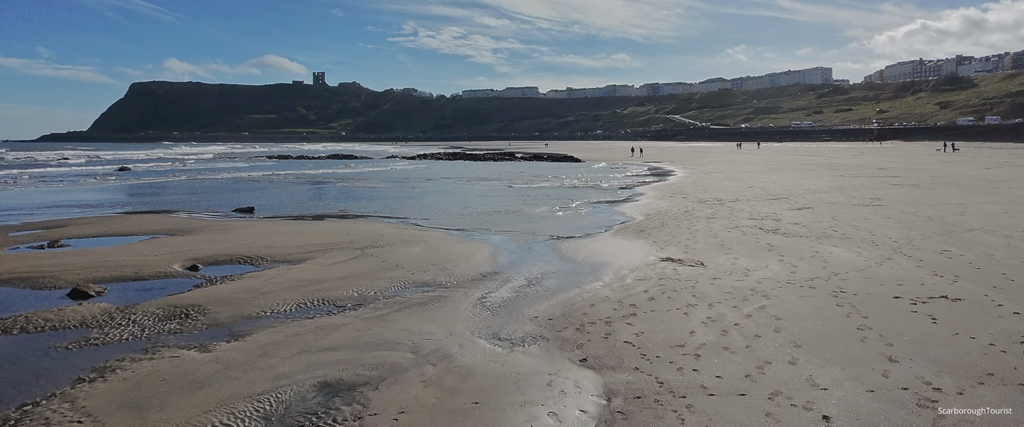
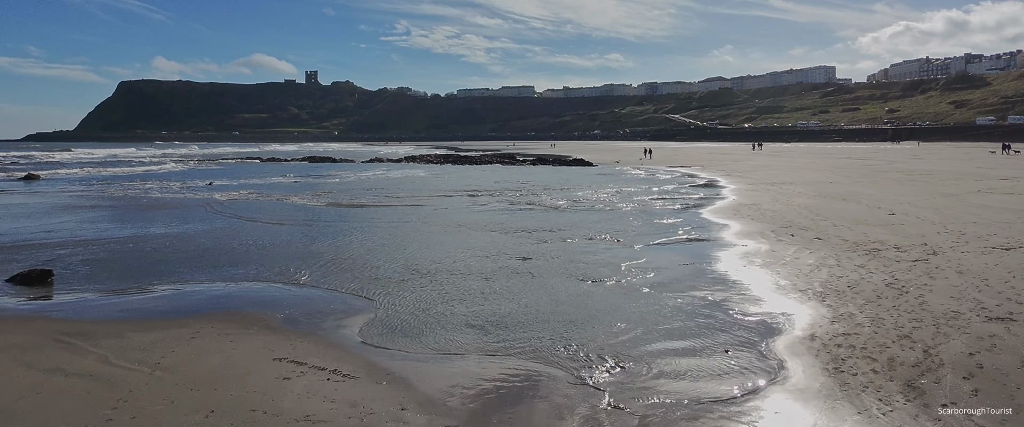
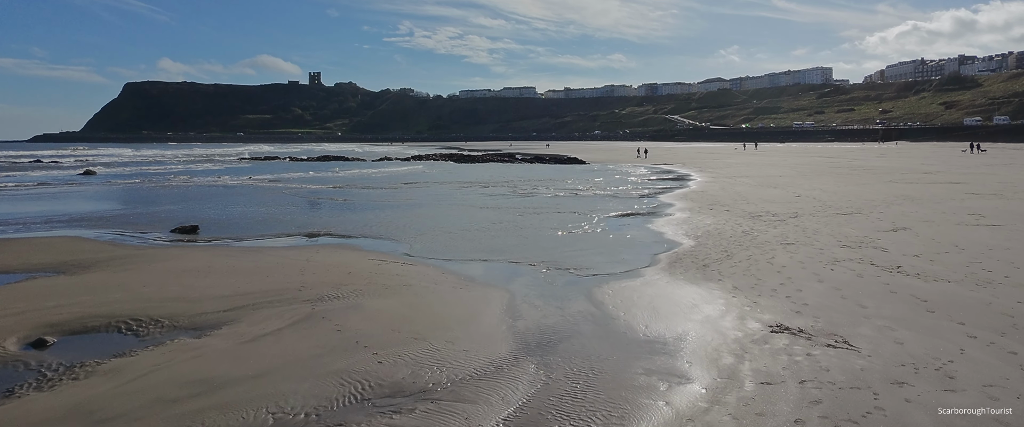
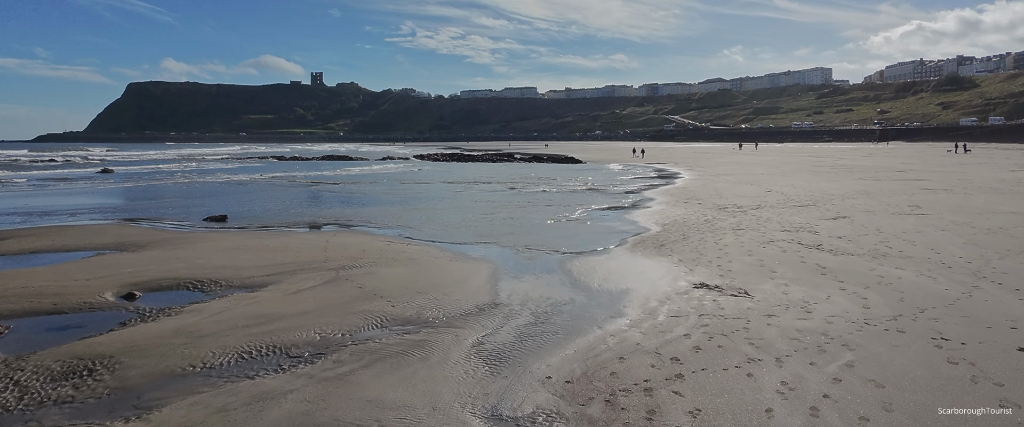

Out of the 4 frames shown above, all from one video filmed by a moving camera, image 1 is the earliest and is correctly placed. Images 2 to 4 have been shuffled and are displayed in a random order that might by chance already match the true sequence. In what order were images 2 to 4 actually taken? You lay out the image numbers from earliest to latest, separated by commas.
4, 3, 2
